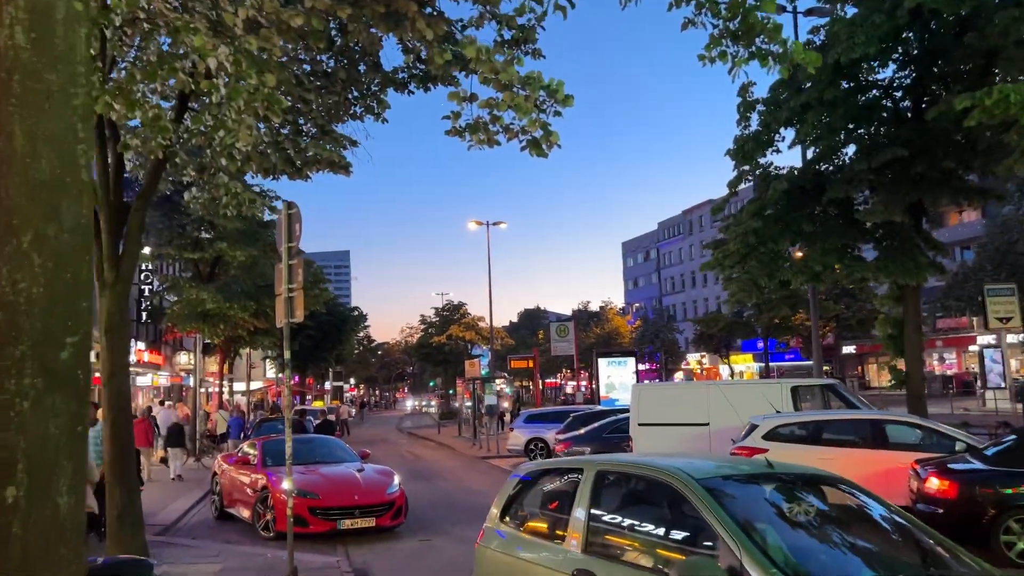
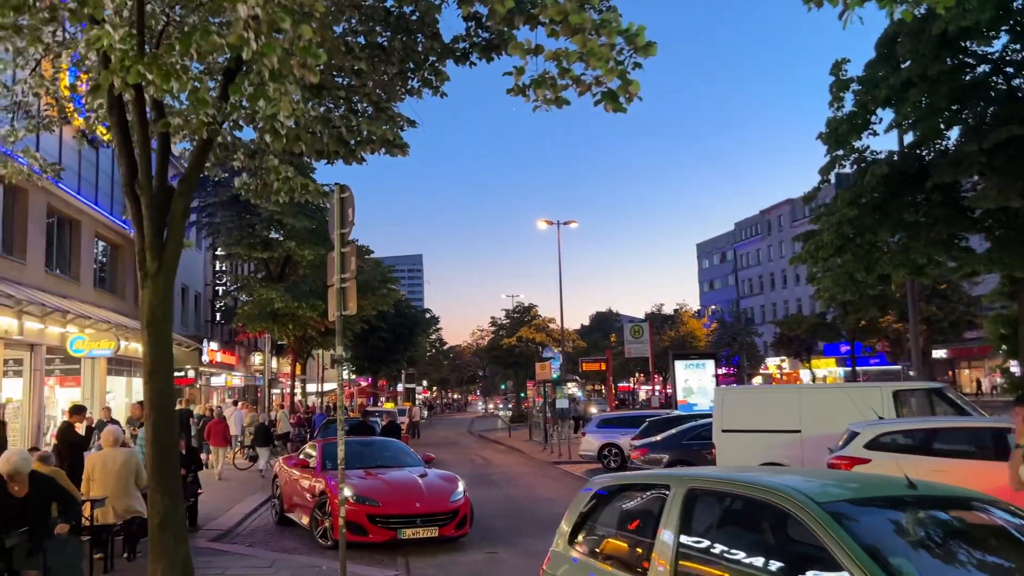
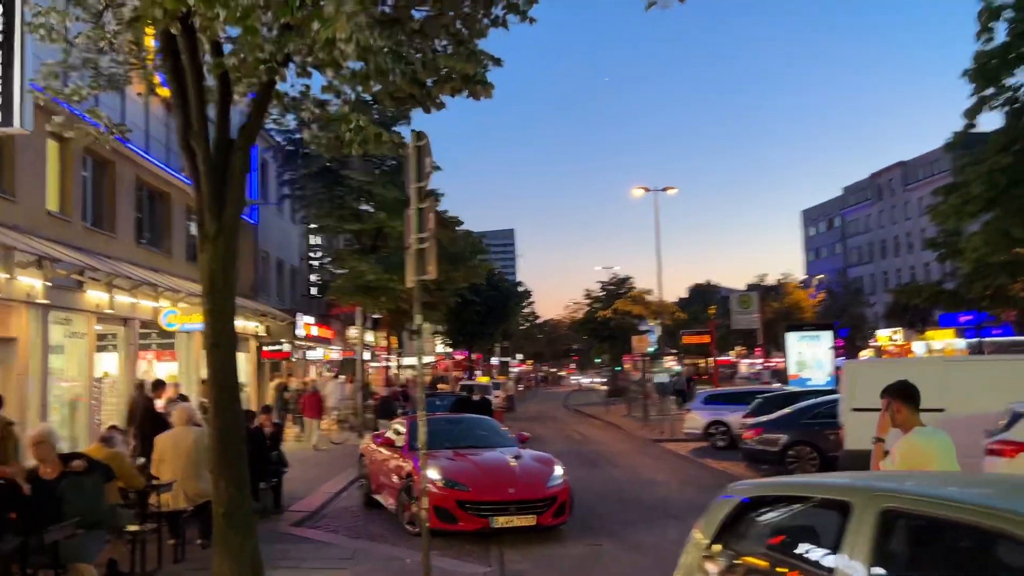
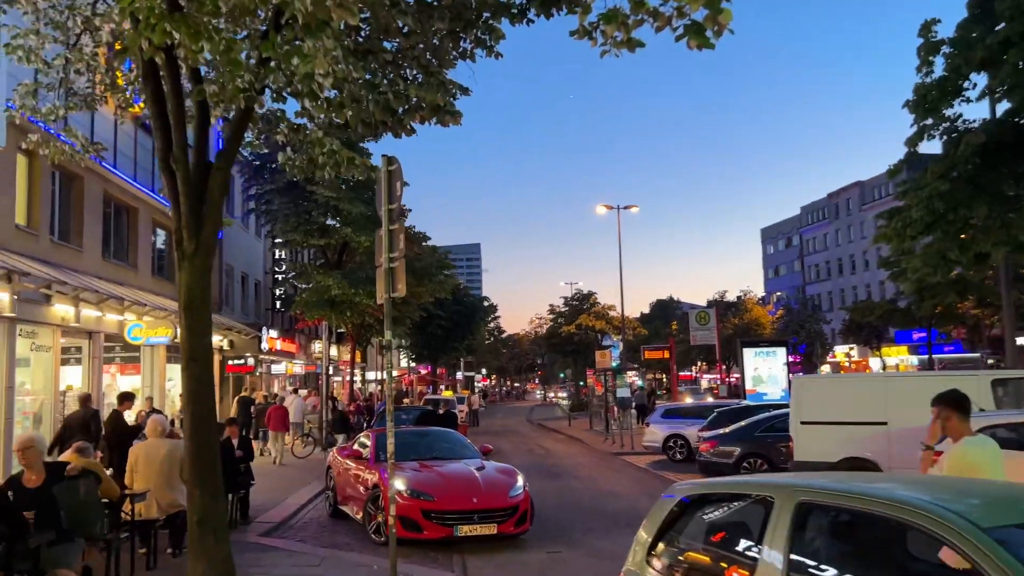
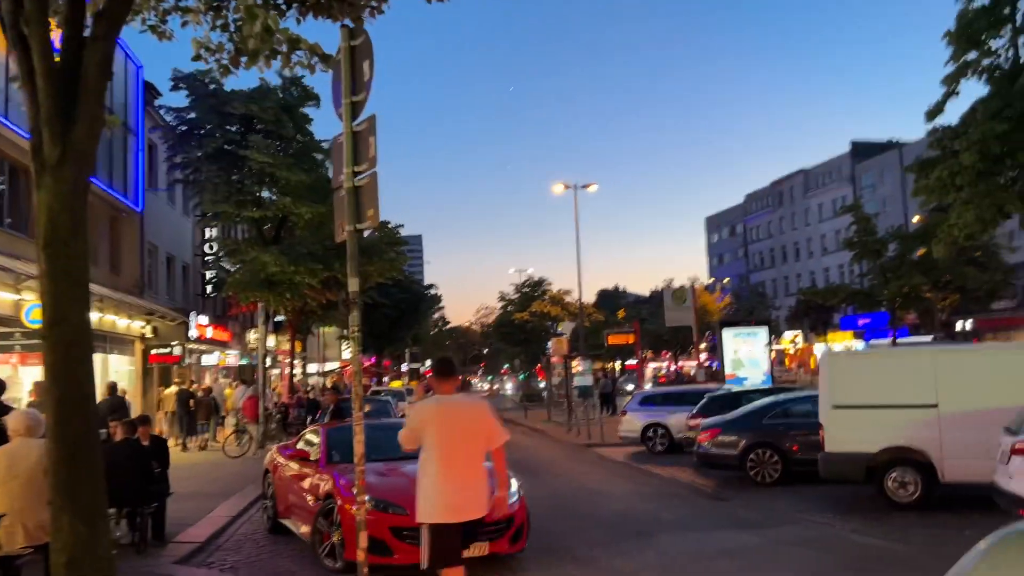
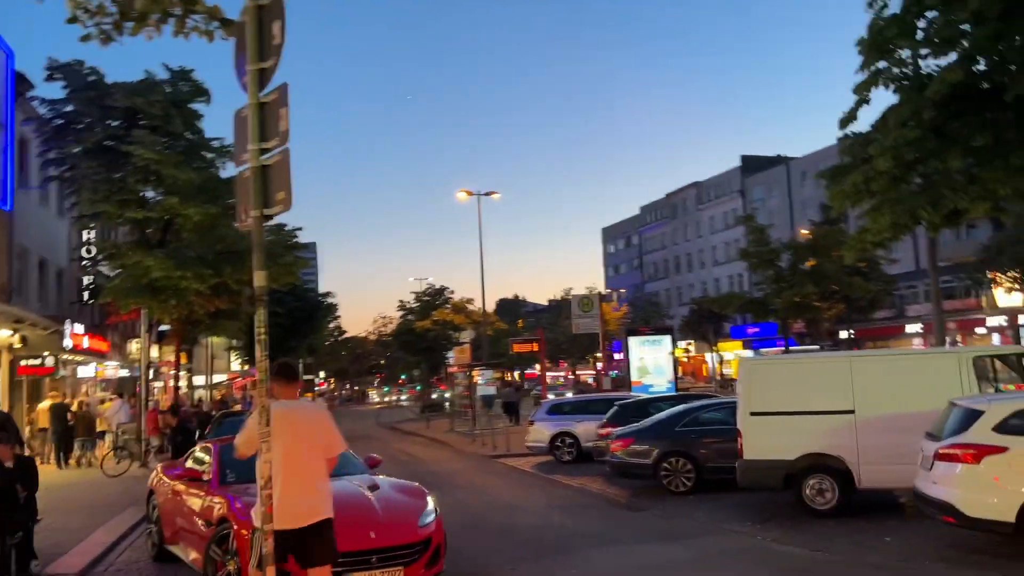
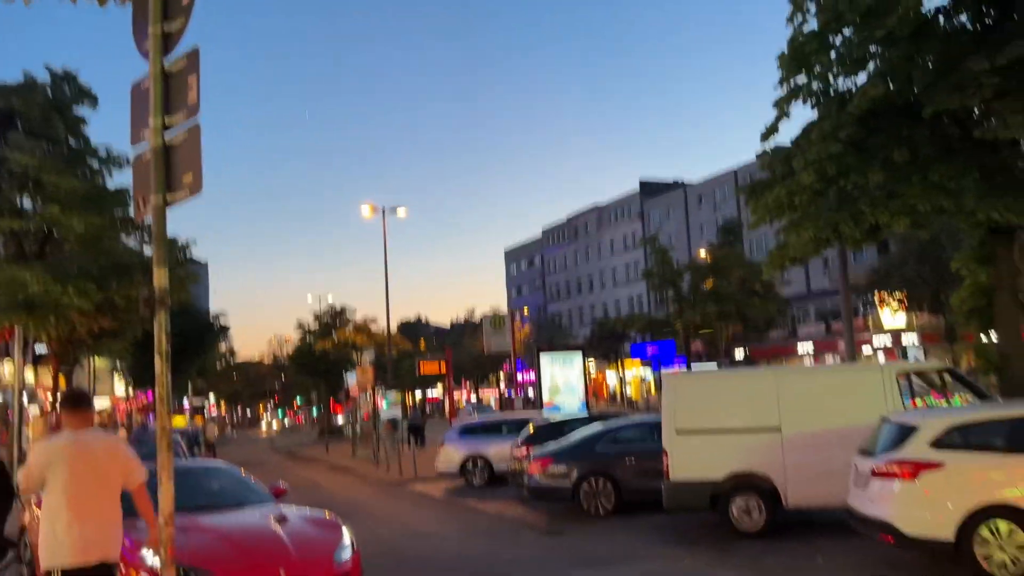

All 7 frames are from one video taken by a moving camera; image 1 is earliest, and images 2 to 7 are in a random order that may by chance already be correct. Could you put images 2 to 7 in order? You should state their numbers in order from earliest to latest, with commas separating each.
2, 4, 3, 5, 6, 7
